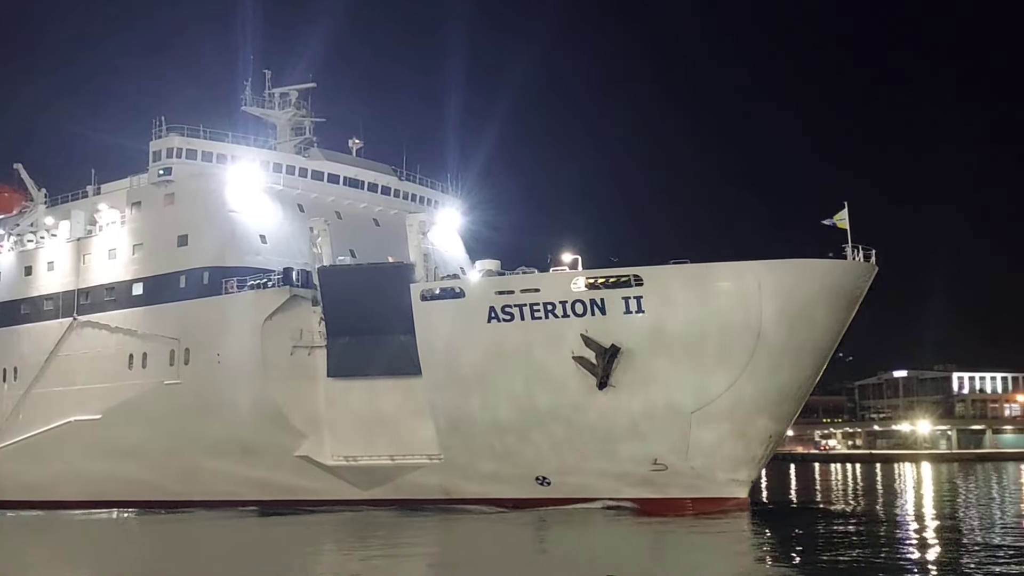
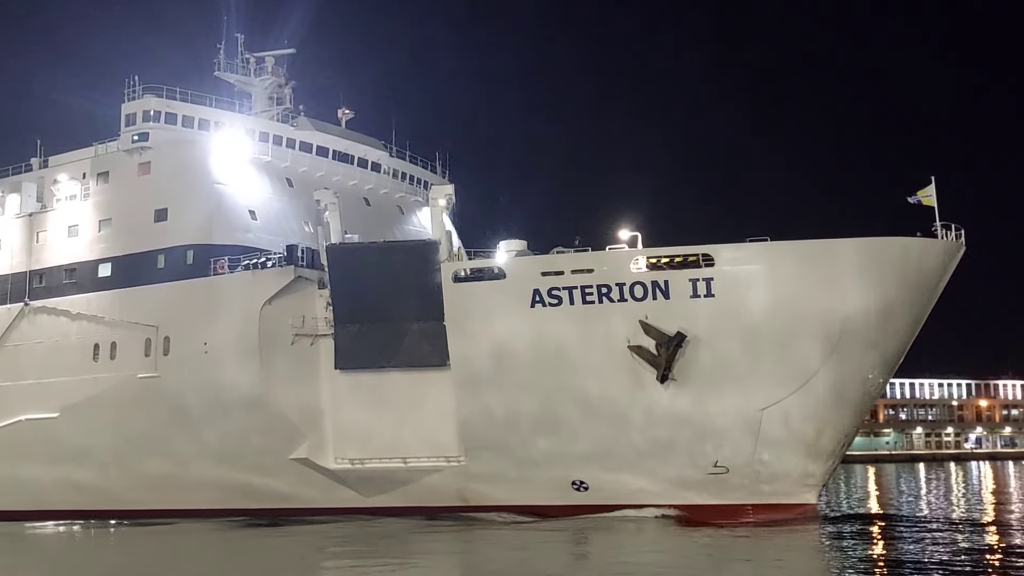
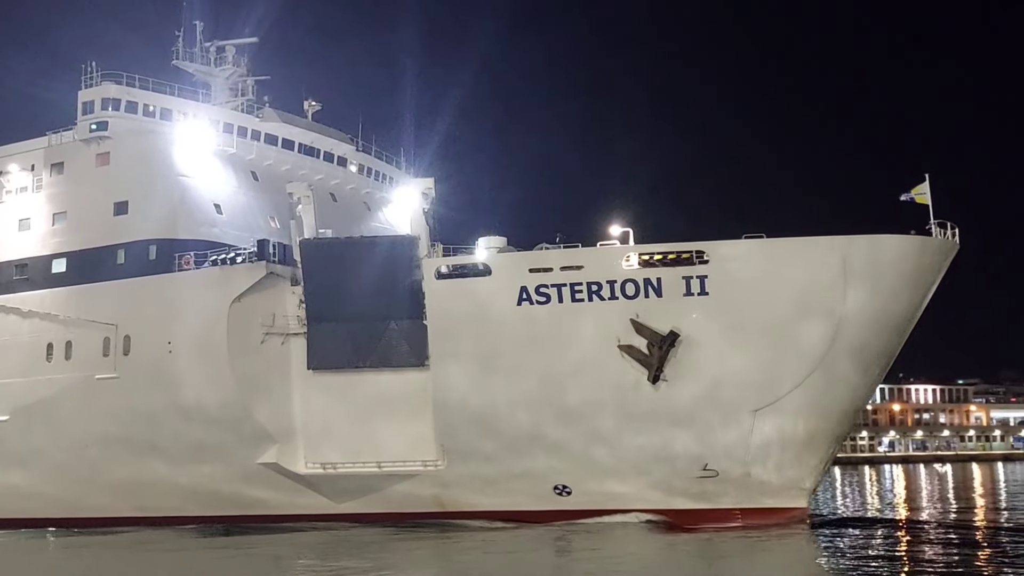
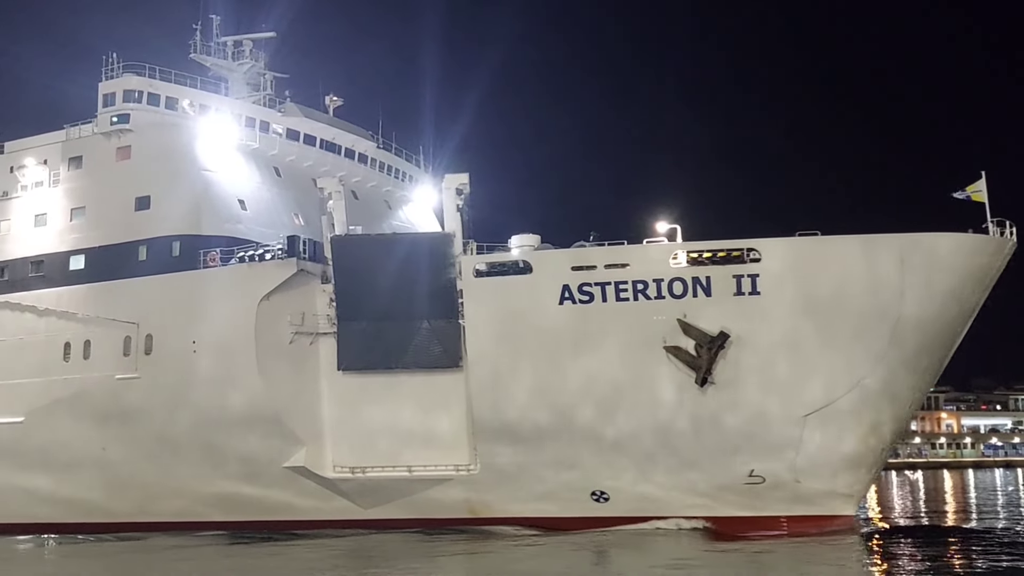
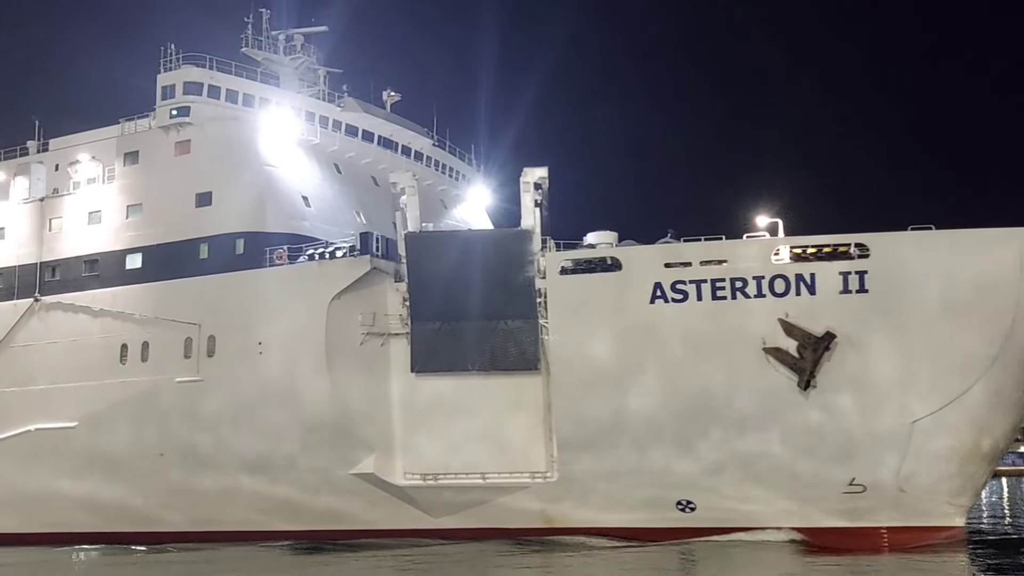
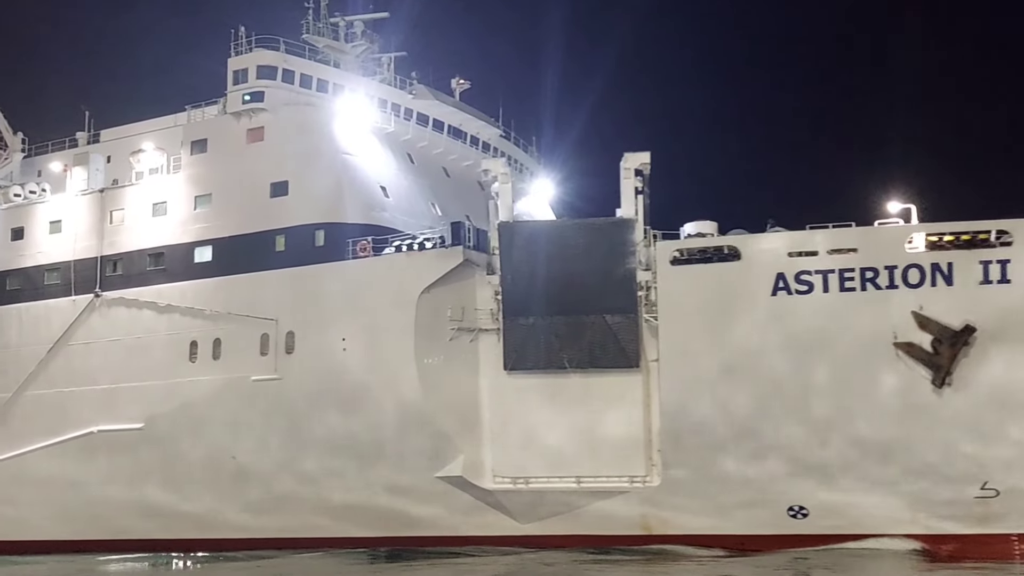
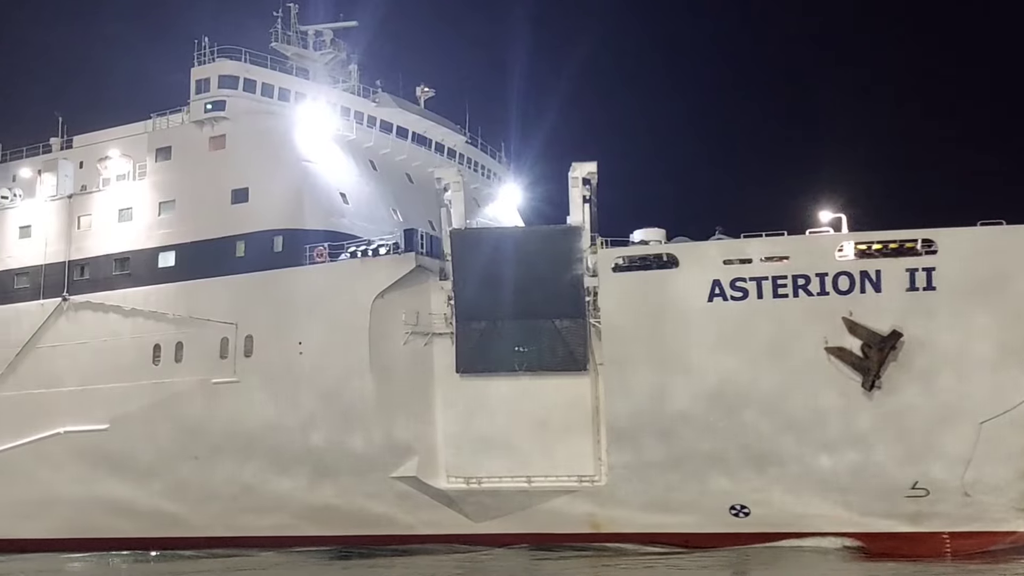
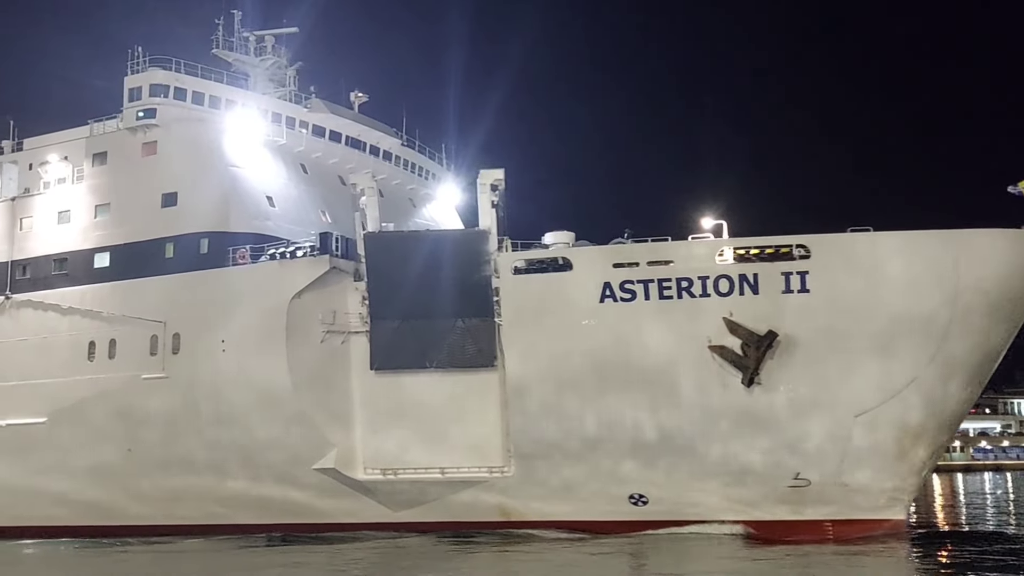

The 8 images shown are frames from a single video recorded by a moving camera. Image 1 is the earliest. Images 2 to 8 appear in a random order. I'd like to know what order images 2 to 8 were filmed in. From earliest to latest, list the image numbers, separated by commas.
2, 3, 4, 8, 5, 7, 6
